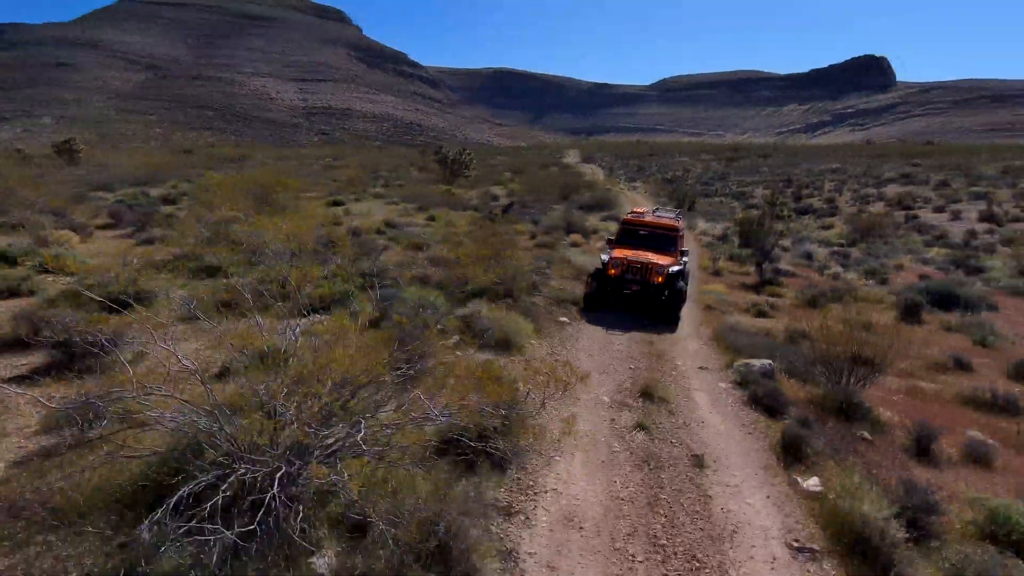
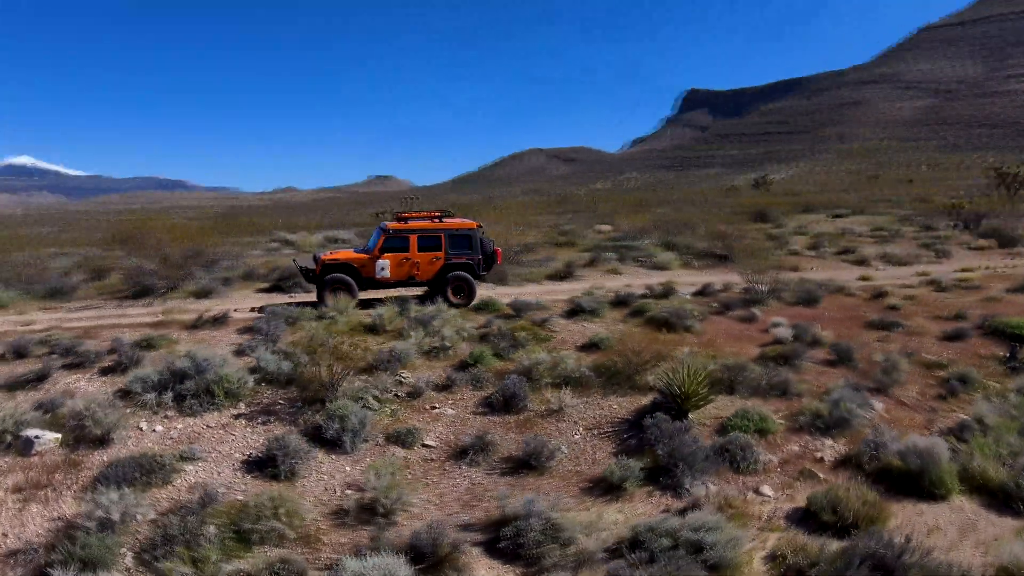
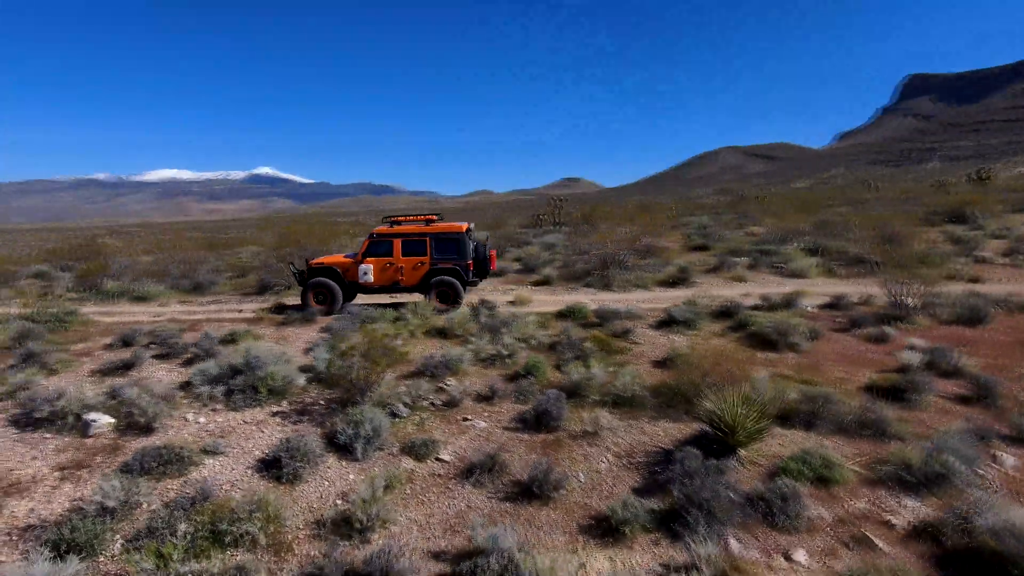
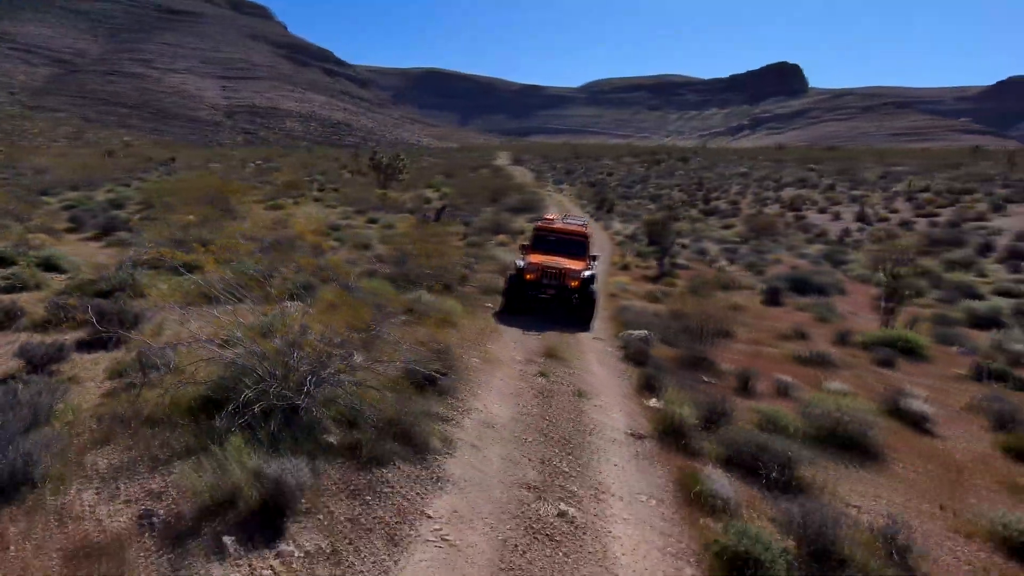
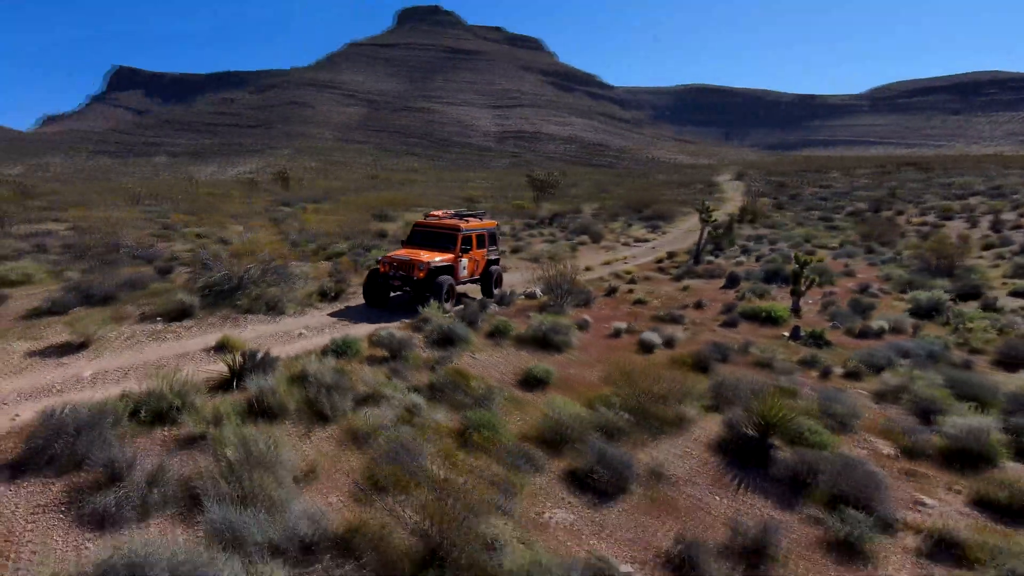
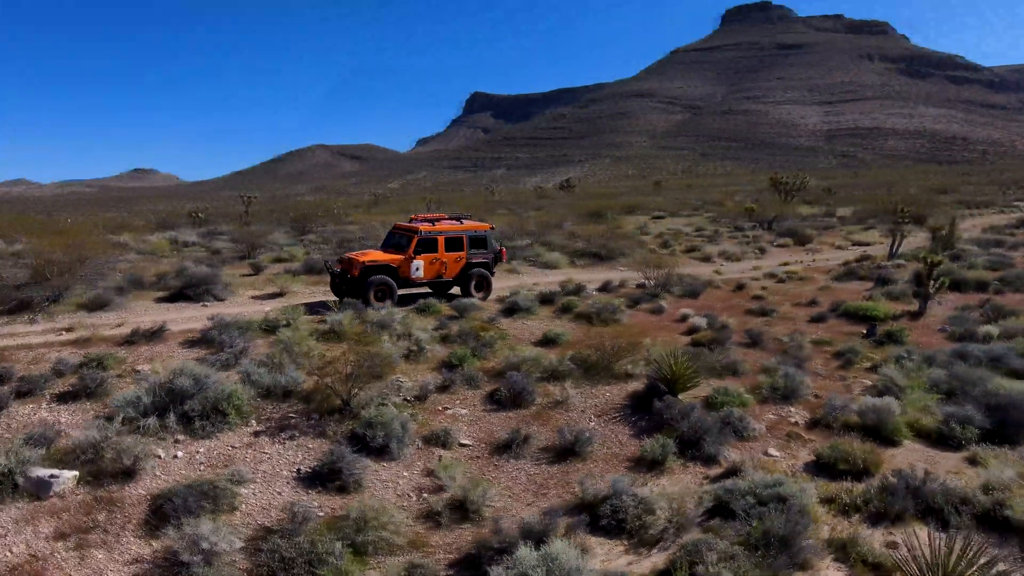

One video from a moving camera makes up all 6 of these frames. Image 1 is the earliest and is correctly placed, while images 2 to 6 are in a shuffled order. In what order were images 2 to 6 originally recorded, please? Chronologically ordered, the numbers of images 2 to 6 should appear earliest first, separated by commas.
4, 5, 6, 2, 3
